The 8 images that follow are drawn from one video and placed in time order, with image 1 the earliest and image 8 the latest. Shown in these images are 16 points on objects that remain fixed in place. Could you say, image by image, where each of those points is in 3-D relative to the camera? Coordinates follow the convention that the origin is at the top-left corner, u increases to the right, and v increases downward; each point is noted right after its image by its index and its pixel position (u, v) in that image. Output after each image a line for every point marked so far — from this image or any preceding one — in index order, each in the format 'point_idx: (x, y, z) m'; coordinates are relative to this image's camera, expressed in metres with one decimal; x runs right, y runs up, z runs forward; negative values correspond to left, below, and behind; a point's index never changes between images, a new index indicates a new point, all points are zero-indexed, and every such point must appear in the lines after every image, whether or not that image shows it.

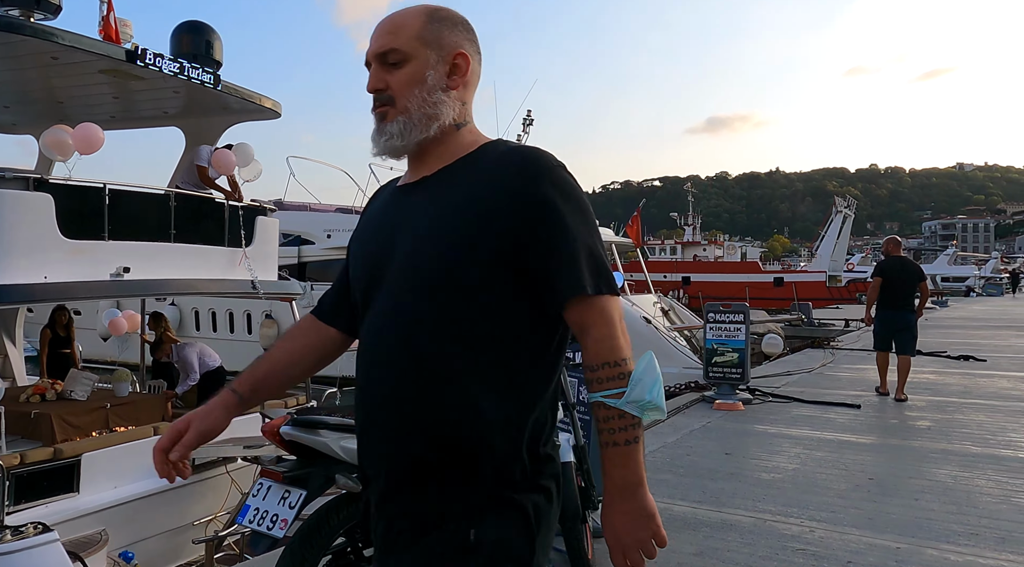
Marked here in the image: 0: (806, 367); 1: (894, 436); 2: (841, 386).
0: (+3.9, -1.1, +10.3) m
1: (+2.8, -1.1, +5.6) m
2: (+3.6, -1.1, +8.5) m
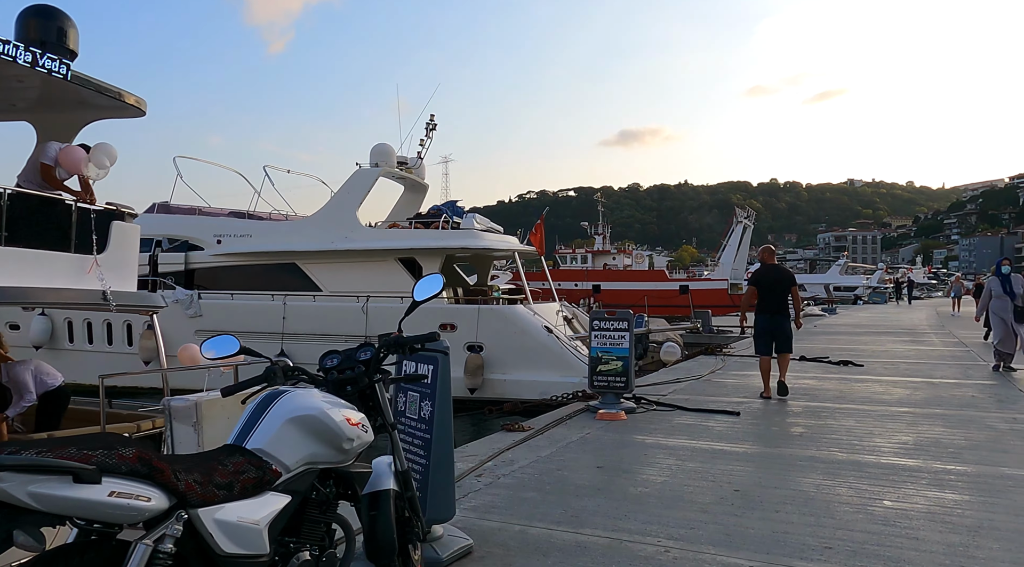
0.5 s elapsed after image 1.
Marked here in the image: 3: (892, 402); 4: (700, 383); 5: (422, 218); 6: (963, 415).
0: (+2.5, -1.2, +10.4) m
1: (+1.8, -1.2, +5.7) m
2: (+2.4, -1.2, +8.6) m
3: (+3.8, -1.2, +7.7) m
4: (+2.3, -1.2, +9.4) m
5: (-2.1, +1.5, +18.1) m
6: (+3.9, -1.1, +6.8) m
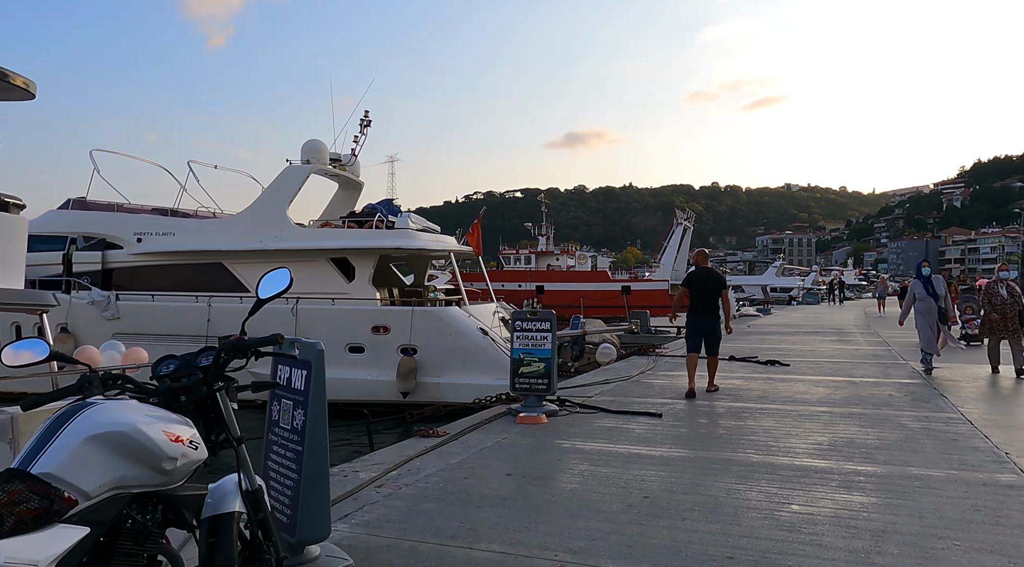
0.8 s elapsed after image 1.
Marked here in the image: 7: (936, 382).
0: (+1.5, -1.2, +10.3) m
1: (+1.2, -1.2, +5.6) m
2: (+1.5, -1.2, +8.6) m
3: (+3.0, -1.2, +7.7) m
4: (+1.4, -1.2, +9.3) m
5: (-3.6, +1.5, +17.7) m
6: (+3.2, -1.2, +6.9) m
7: (+4.8, -1.1, +8.9) m
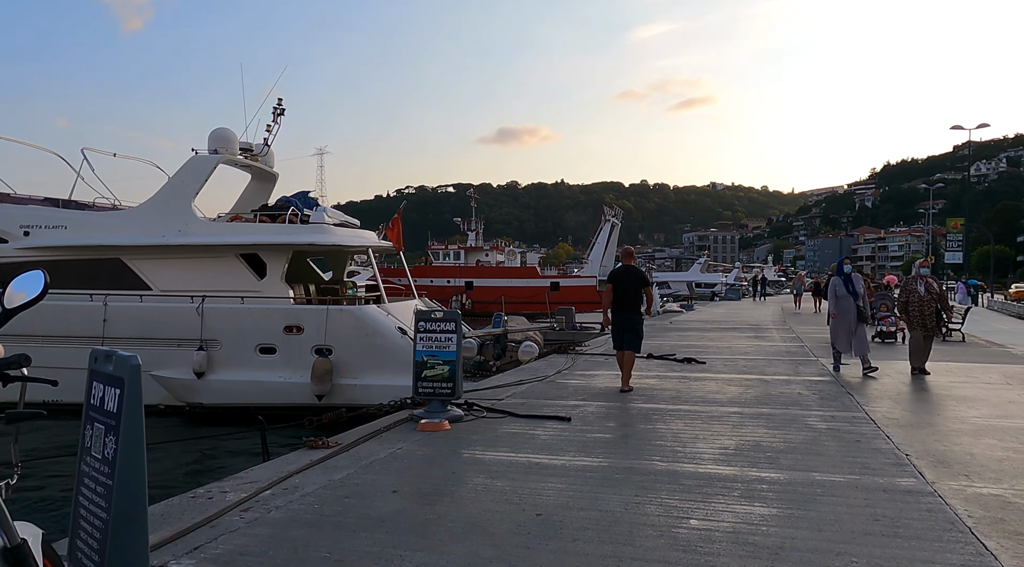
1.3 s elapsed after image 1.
0: (+0.4, -1.2, +10.1) m
1: (+0.5, -1.2, +5.3) m
2: (+0.6, -1.2, +8.4) m
3: (+2.1, -1.2, +7.6) m
4: (+0.4, -1.2, +9.1) m
5: (-5.3, +1.6, +17.0) m
6: (+2.4, -1.2, +6.8) m
7: (+3.8, -1.1, +8.9) m
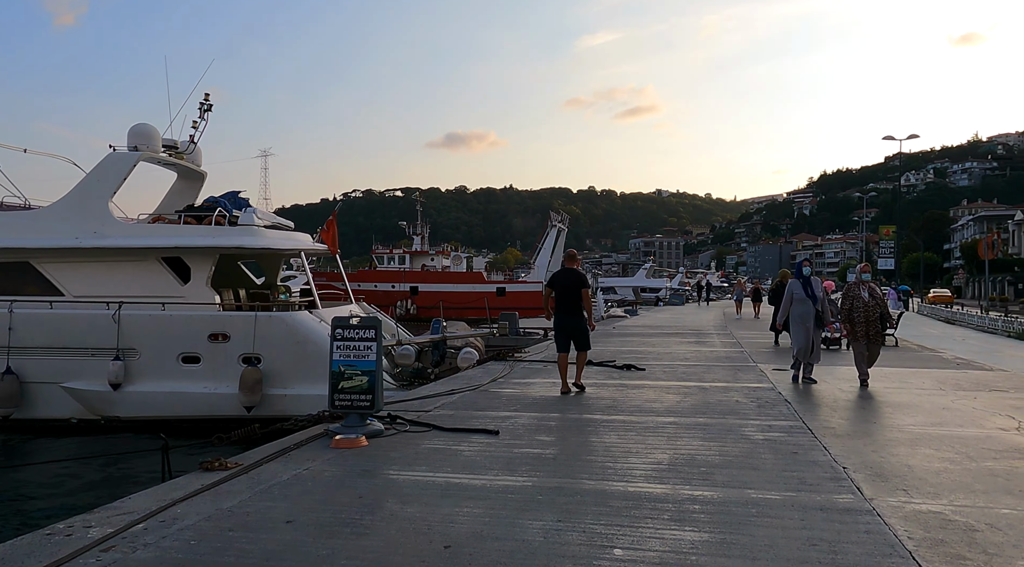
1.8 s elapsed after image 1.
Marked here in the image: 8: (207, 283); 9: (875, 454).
0: (-0.5, -1.2, +9.7) m
1: (0.0, -1.2, +5.0) m
2: (-0.1, -1.3, +8.0) m
3: (+1.4, -1.2, +7.4) m
4: (-0.4, -1.2, +8.7) m
5: (-6.6, +1.5, +16.2) m
6: (+1.8, -1.2, +6.6) m
7: (+3.1, -1.2, +8.8) m
8: (-5.1, 0.0, +13.1) m
9: (+2.5, -1.2, +5.3) m
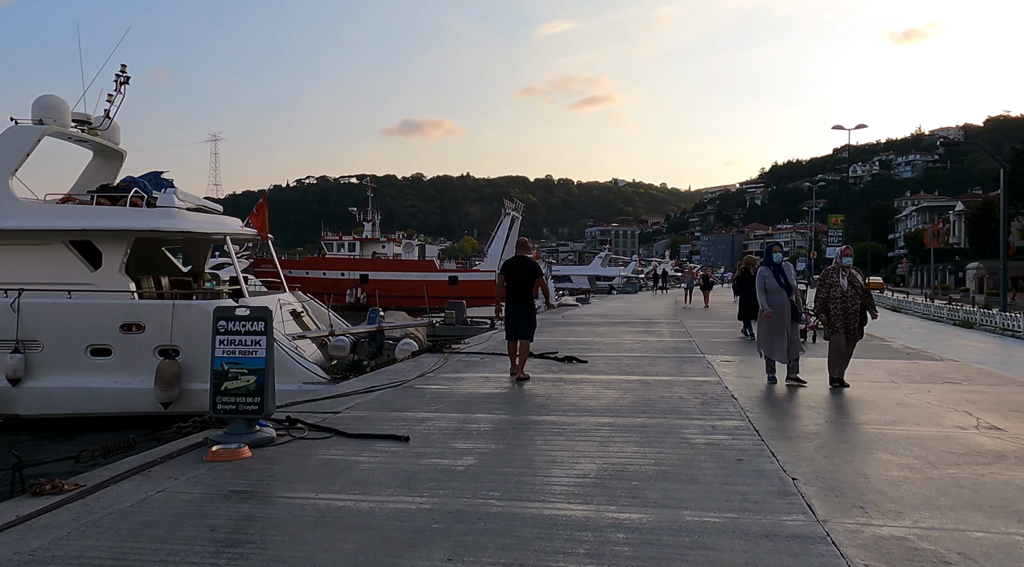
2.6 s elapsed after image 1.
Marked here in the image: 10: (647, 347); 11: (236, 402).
0: (-1.3, -1.1, +8.9) m
1: (-0.5, -1.1, +4.2) m
2: (-0.9, -1.1, +7.2) m
3: (+0.7, -1.1, +6.7) m
4: (-1.2, -1.1, +7.9) m
5: (-7.8, +1.8, +15.0) m
6: (+1.2, -1.1, +5.9) m
7: (+2.3, -1.0, +8.2) m
8: (-6.1, +0.2, +12.0) m
9: (+1.9, -1.1, +4.7) m
10: (+2.1, -1.0, +12.2) m
11: (-1.9, -0.8, +5.3) m
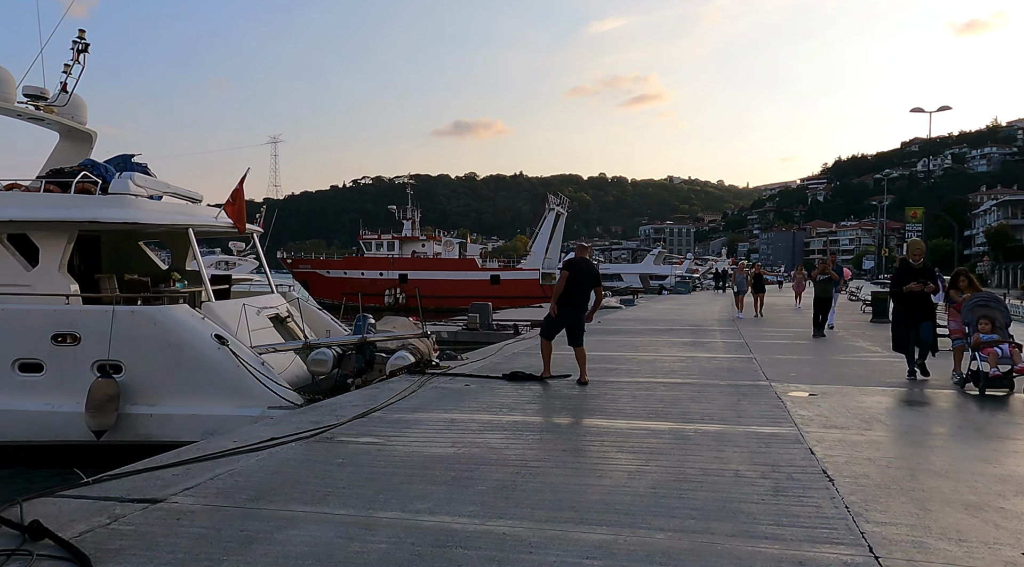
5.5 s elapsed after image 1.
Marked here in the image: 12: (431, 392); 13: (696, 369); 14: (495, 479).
0: (-1.4, -1.1, +6.3) m
1: (-1.0, -1.1, +1.6) m
2: (-1.1, -1.1, +4.6) m
3: (+0.4, -1.1, +4.0) m
4: (-1.4, -1.1, +5.3) m
5: (-7.5, +1.8, +12.8) m
6: (+0.8, -1.1, +3.1) m
7: (+2.1, -1.0, +5.3) m
8: (-6.1, +0.2, +9.8) m
9: (+1.5, -1.1, +1.9) m
10: (+2.2, -1.0, +9.4) m
11: (-2.3, -0.8, +2.7) m
12: (-0.8, -1.1, +7.6) m
13: (+2.2, -1.0, +9.4) m
14: (-0.1, -1.1, +4.4) m
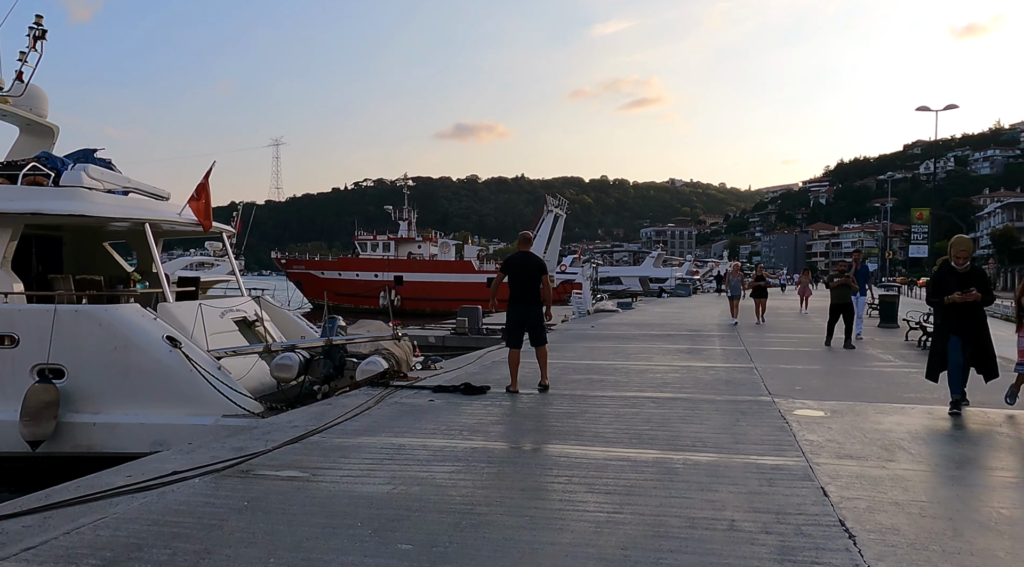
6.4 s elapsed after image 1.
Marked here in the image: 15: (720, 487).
0: (-1.7, -1.1, +5.4) m
1: (-1.3, -1.1, +0.7) m
2: (-1.4, -1.2, +3.7) m
3: (+0.1, -1.1, +3.0) m
4: (-1.7, -1.1, +4.4) m
5: (-7.7, +1.7, +12.0) m
6: (+0.5, -1.1, +2.2) m
7: (+1.8, -1.1, +4.4) m
8: (-6.3, +0.2, +8.9) m
9: (+1.2, -1.1, +1.0) m
10: (+1.9, -1.1, +8.5) m
11: (-2.6, -0.8, +1.8) m
12: (-1.1, -1.1, +6.7) m
13: (+1.9, -1.1, +8.5) m
14: (-0.4, -1.1, +3.5) m
15: (+1.1, -1.1, +4.1) m
